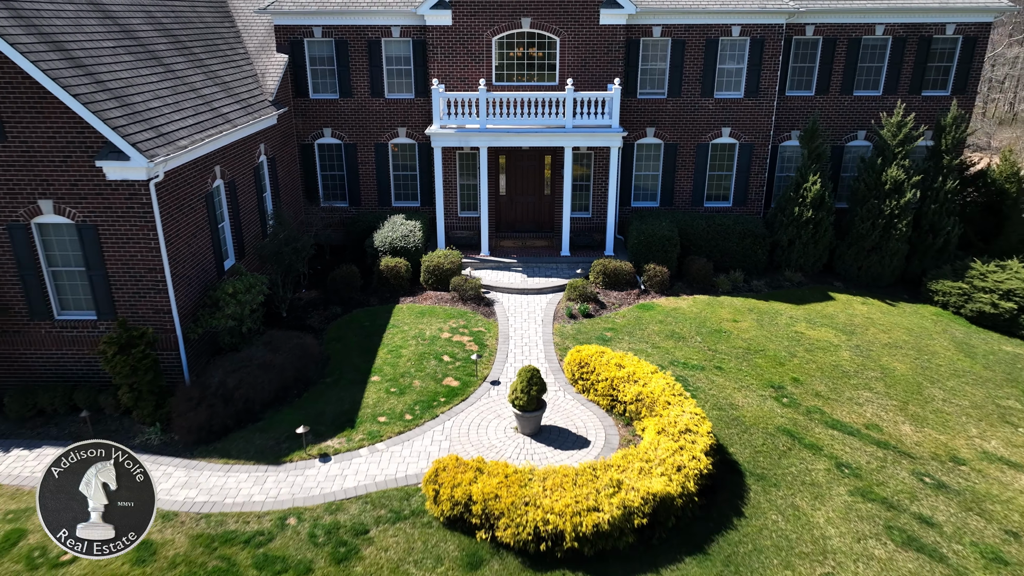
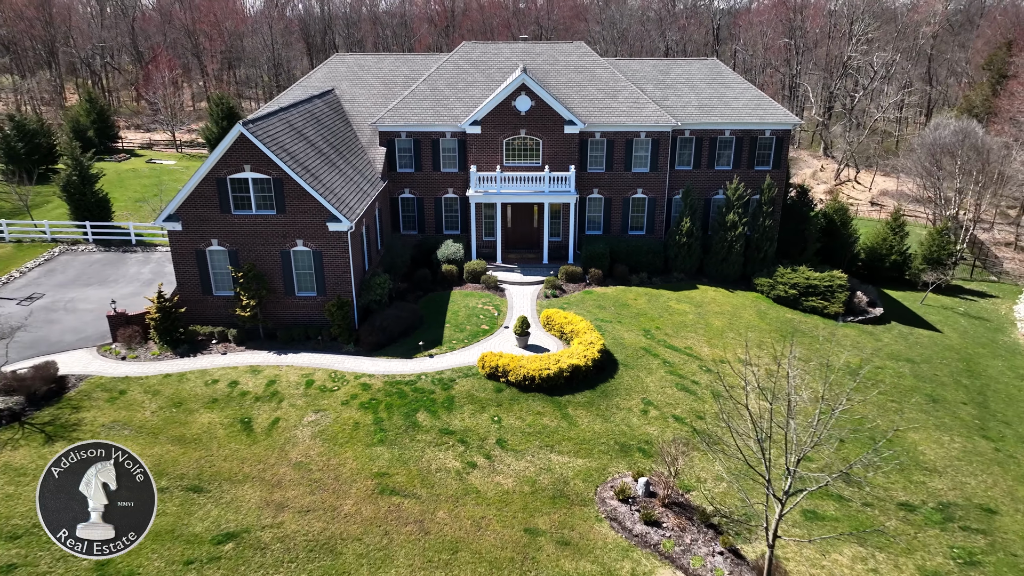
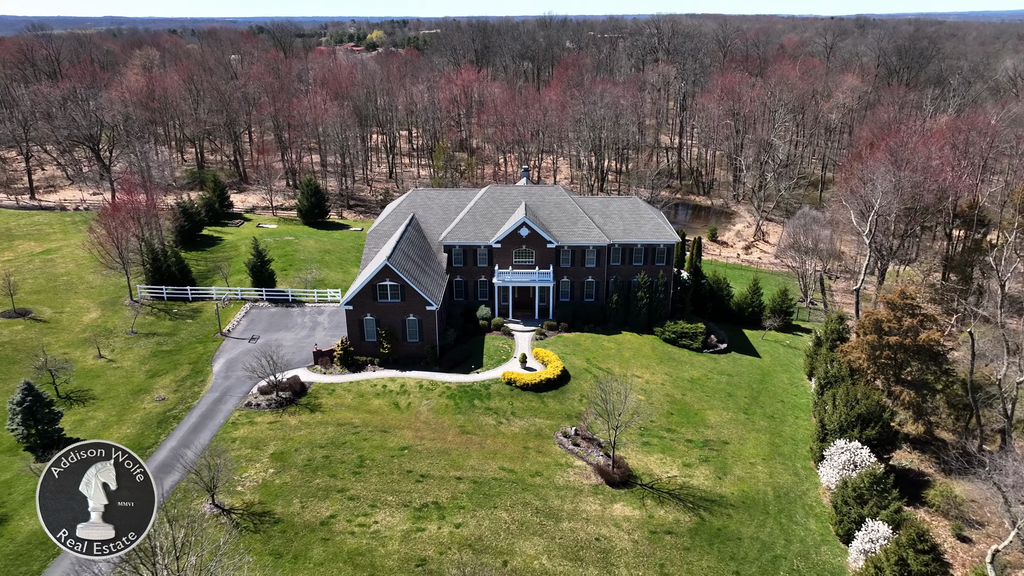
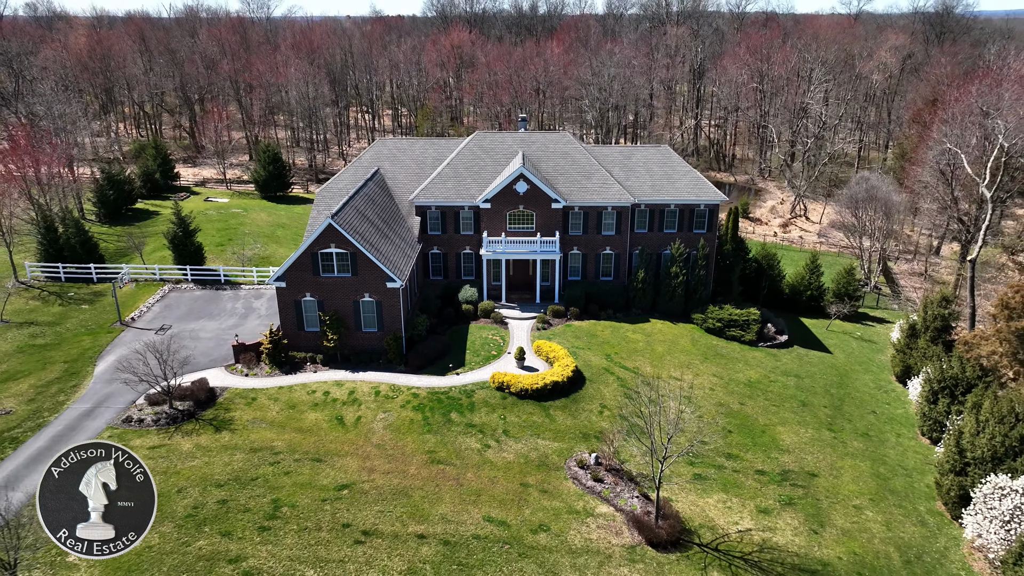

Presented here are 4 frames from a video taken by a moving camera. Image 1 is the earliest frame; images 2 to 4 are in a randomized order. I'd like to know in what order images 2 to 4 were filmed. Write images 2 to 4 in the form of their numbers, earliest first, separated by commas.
2, 4, 3
